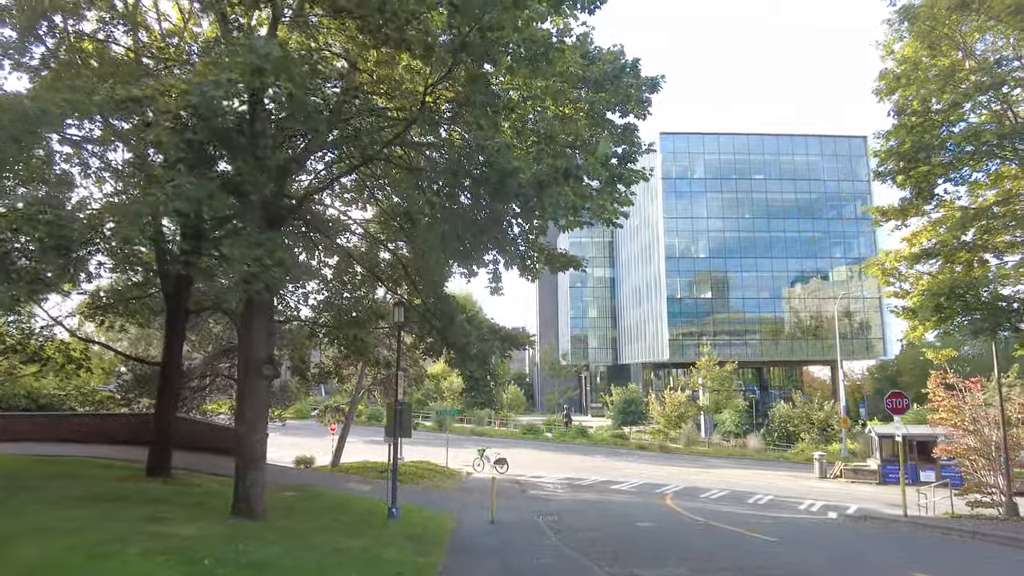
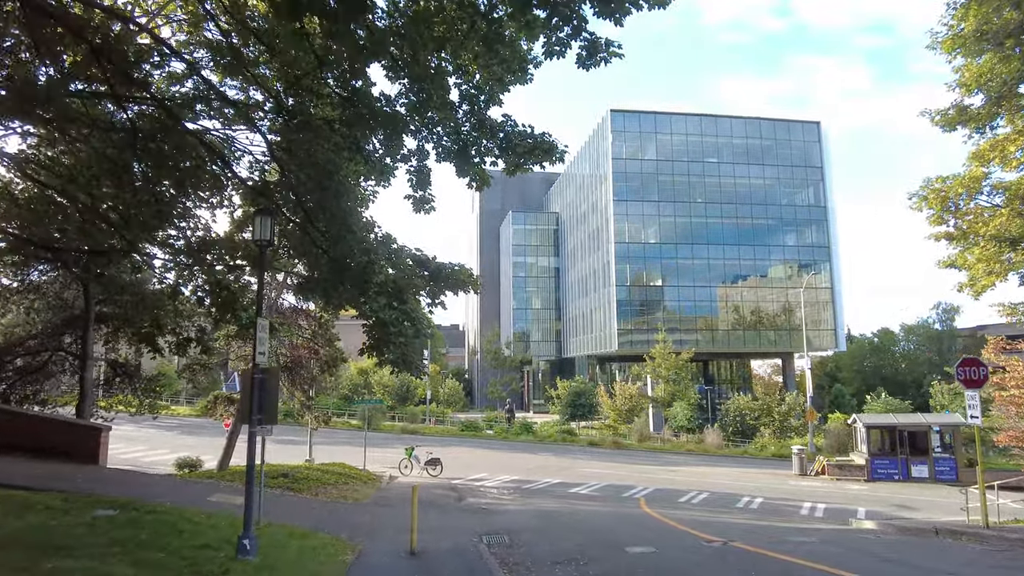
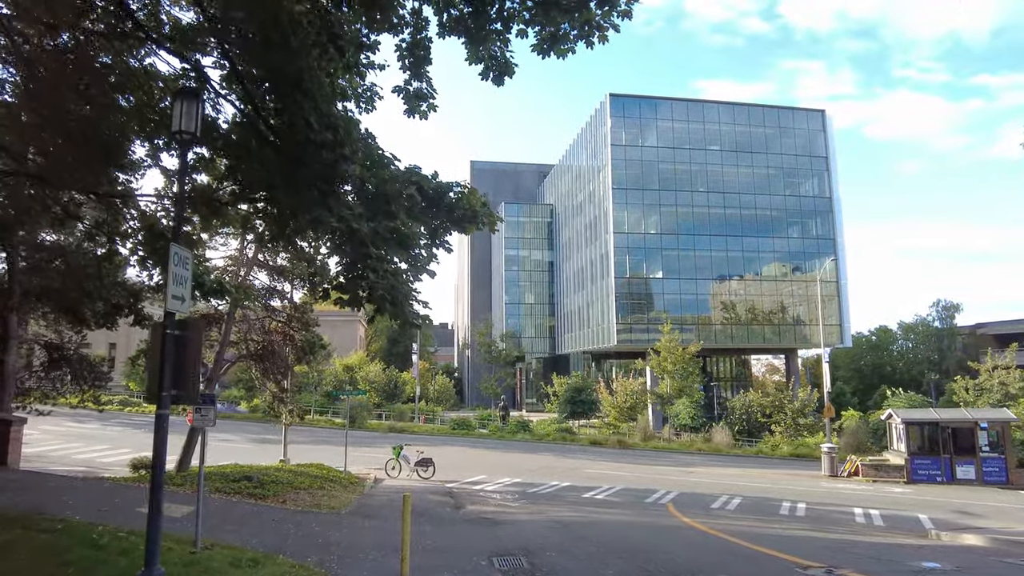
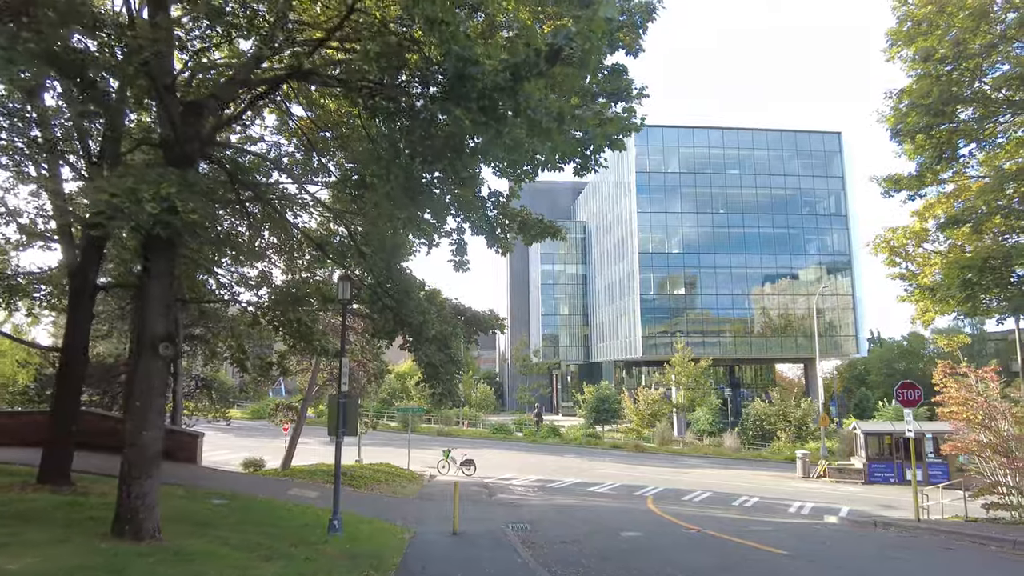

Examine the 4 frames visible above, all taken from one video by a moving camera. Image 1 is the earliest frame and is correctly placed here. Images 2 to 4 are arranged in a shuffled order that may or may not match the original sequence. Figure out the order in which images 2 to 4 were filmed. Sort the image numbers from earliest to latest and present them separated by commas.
4, 2, 3
